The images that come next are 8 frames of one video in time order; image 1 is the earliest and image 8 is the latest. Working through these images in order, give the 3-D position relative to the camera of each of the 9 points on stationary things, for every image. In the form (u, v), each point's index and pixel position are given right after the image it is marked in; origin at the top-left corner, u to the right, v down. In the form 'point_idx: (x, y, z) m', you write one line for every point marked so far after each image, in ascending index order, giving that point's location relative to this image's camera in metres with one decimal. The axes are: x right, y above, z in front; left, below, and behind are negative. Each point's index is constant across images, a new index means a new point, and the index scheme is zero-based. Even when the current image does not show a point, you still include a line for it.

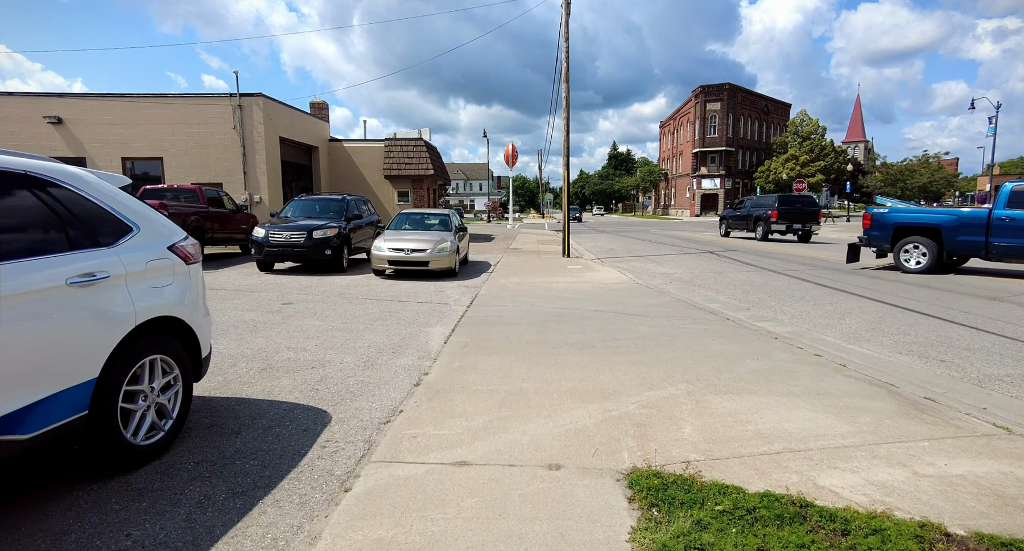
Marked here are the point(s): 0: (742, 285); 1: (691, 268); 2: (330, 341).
0: (+4.5, -0.2, +10.4) m
1: (+4.5, +0.2, +13.2) m
2: (-2.0, -0.7, +5.9) m
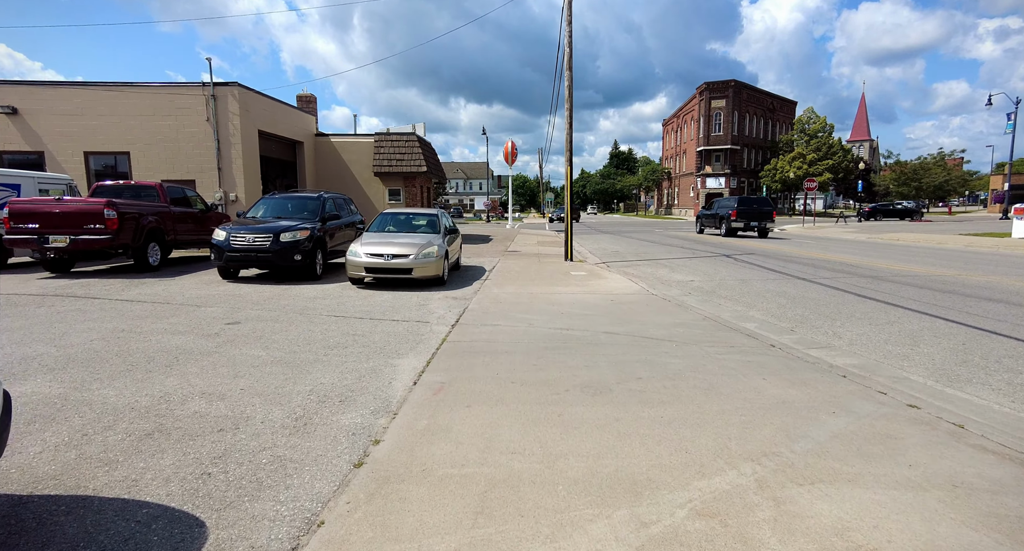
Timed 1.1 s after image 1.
0: (+4.4, -0.4, +8.9) m
1: (+4.4, 0.0, +11.8) m
2: (-2.1, -0.9, +4.5) m
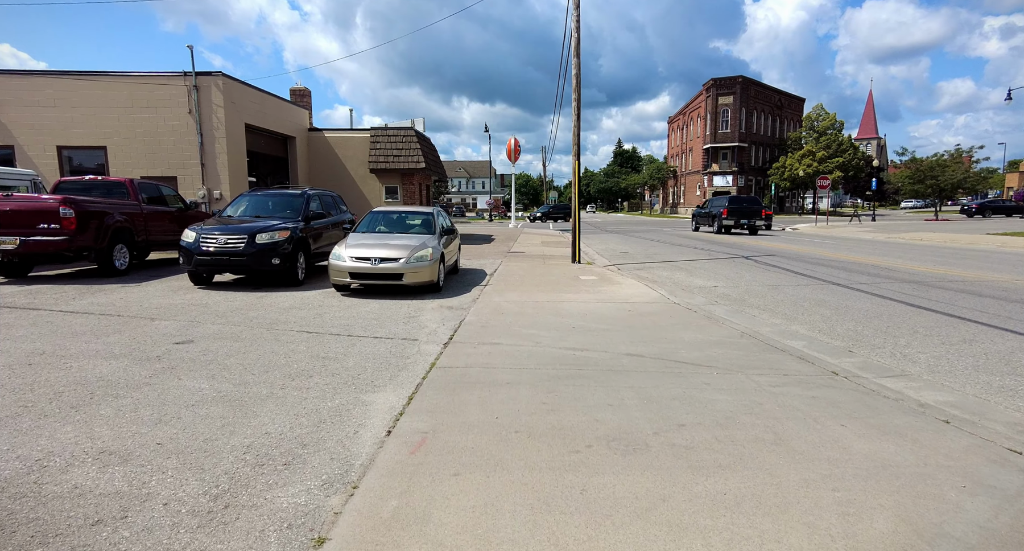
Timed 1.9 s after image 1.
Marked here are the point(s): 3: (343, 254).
0: (+4.5, -0.5, +7.8) m
1: (+4.4, -0.1, +10.7) m
2: (-2.1, -1.0, +3.4) m
3: (-2.8, +0.4, +8.8) m
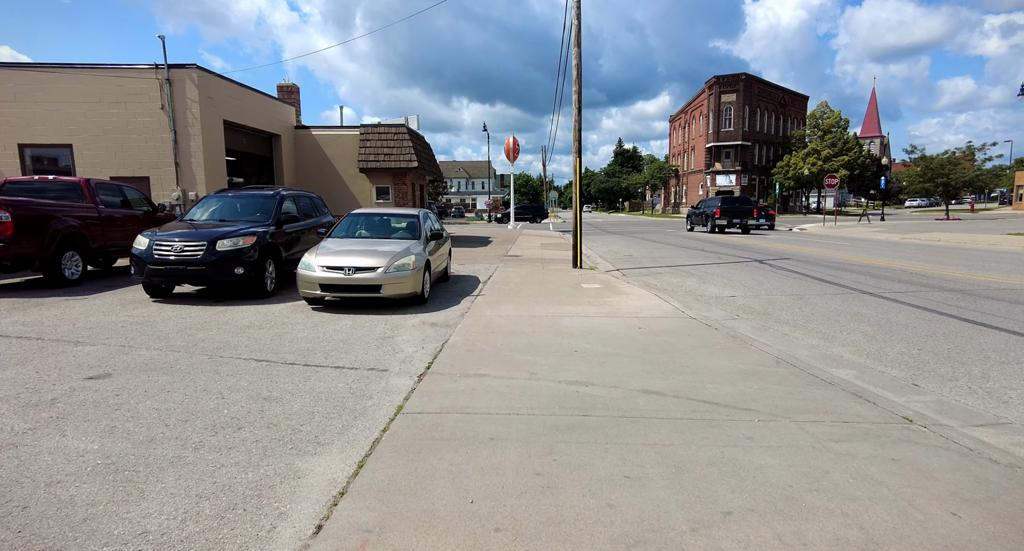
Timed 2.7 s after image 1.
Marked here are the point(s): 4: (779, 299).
0: (+4.4, -0.6, +6.8) m
1: (+4.4, -0.3, +9.6) m
2: (-2.2, -1.2, +2.4) m
3: (-2.9, +0.2, +7.8) m
4: (+4.4, -0.4, +8.7) m
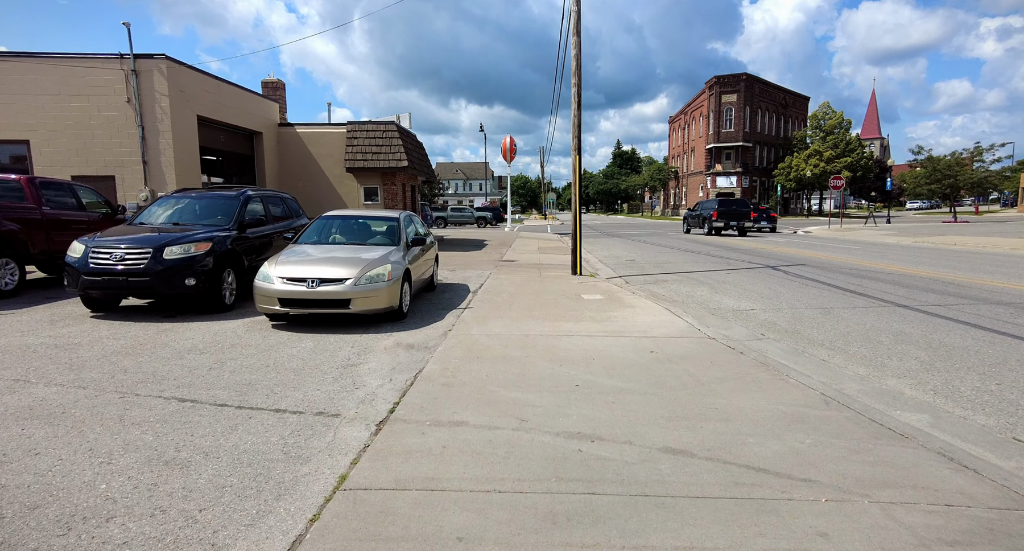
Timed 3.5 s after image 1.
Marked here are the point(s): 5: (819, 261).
0: (+4.3, -0.8, +5.8) m
1: (+4.2, -0.4, +8.6) m
2: (-2.3, -1.3, +1.3) m
3: (-3.1, 0.0, +6.7) m
4: (+4.3, -0.6, +7.7) m
5: (+8.5, +0.4, +14.7) m
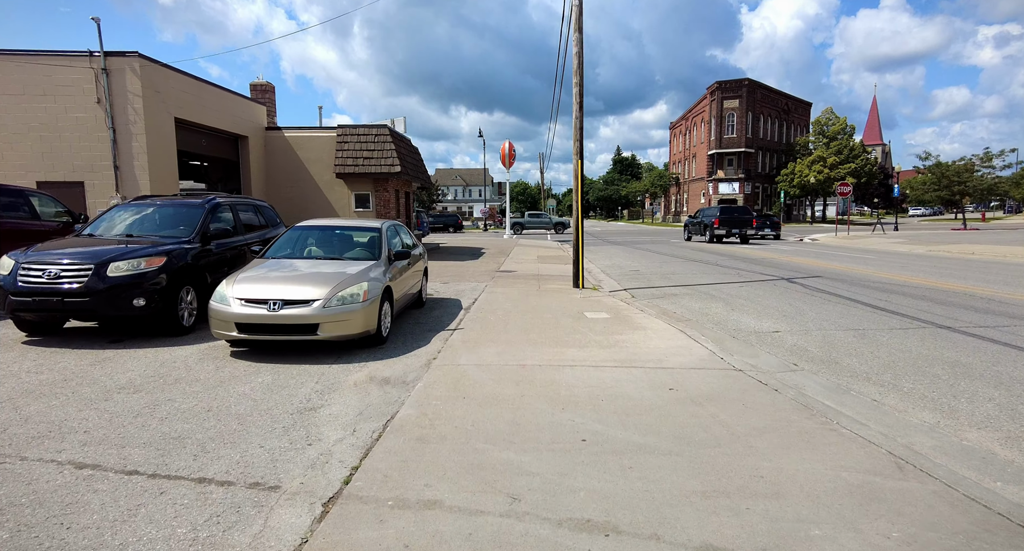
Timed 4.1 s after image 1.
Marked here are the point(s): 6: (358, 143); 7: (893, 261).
0: (+4.2, -1.0, +4.9) m
1: (+4.2, -0.7, +7.7) m
2: (-2.4, -1.5, +0.4) m
3: (-3.1, -0.2, +5.8) m
4: (+4.2, -0.8, +6.8) m
5: (+8.5, +0.1, +13.8) m
6: (-5.1, +4.4, +17.6) m
7: (+12.5, +0.5, +17.1) m
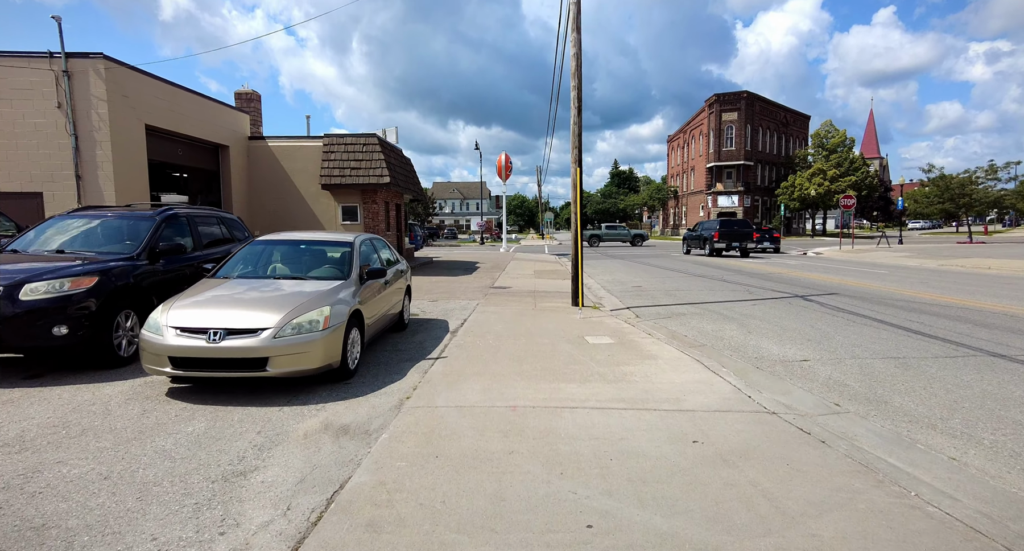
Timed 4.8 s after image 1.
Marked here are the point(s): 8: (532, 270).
0: (+4.1, -1.2, +4.0) m
1: (+4.0, -0.9, +6.8) m
2: (-2.5, -1.6, -0.5) m
3: (-3.2, -0.4, +4.9) m
4: (+4.1, -1.0, +5.9) m
5: (+8.3, -0.3, +12.9) m
6: (-5.3, +3.9, +16.8) m
7: (+12.3, 0.0, +16.2) m
8: (+0.8, +0.2, +20.0) m
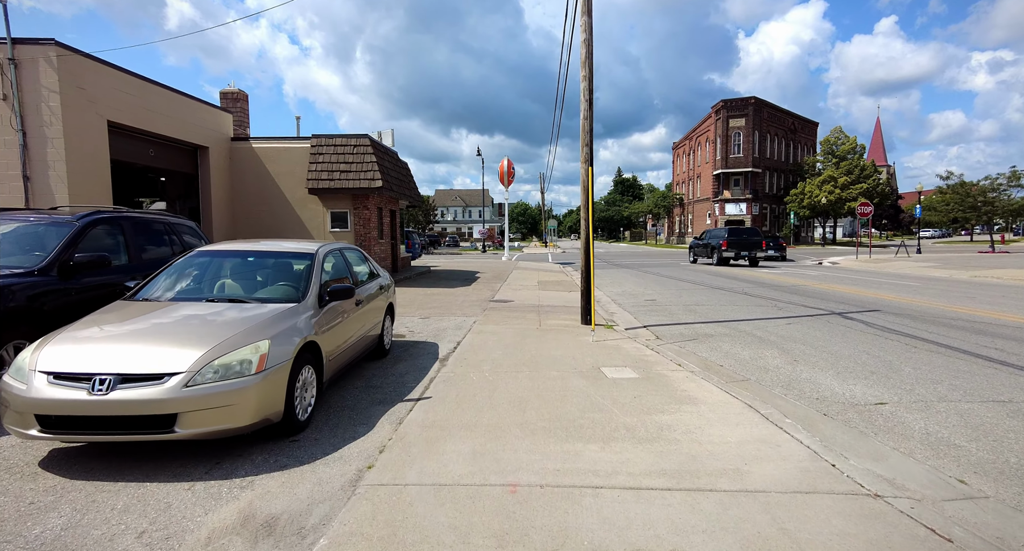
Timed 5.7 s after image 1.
0: (+4.1, -1.4, +2.6) m
1: (+4.0, -1.2, +5.5) m
2: (-2.5, -1.7, -1.9) m
3: (-3.2, -0.6, +3.6) m
4: (+4.1, -1.2, +4.6) m
5: (+8.4, -0.6, +11.5) m
6: (-5.2, +3.6, +15.6) m
7: (+12.4, -0.4, +14.9) m
8: (+0.8, -0.2, +18.6) m
